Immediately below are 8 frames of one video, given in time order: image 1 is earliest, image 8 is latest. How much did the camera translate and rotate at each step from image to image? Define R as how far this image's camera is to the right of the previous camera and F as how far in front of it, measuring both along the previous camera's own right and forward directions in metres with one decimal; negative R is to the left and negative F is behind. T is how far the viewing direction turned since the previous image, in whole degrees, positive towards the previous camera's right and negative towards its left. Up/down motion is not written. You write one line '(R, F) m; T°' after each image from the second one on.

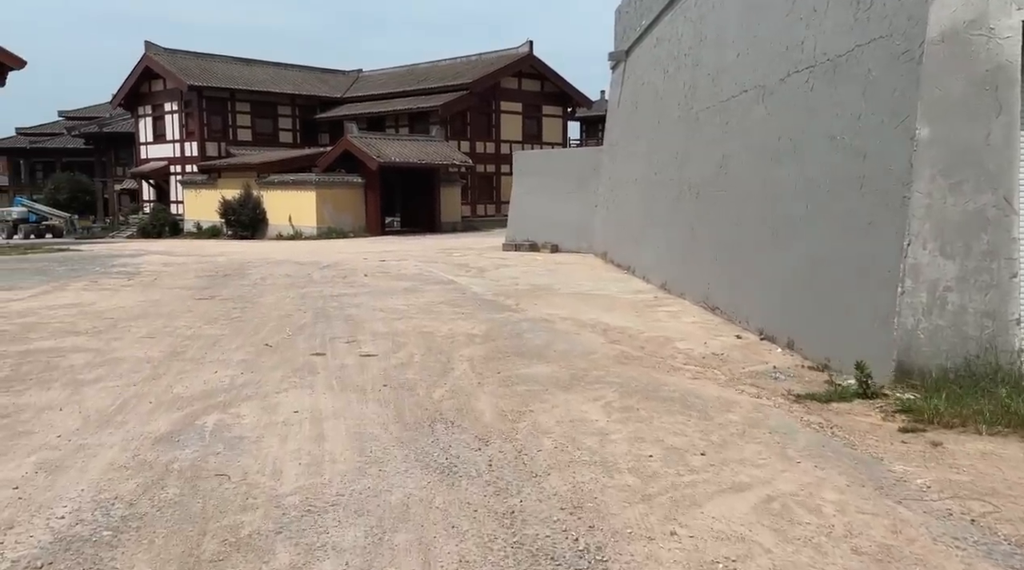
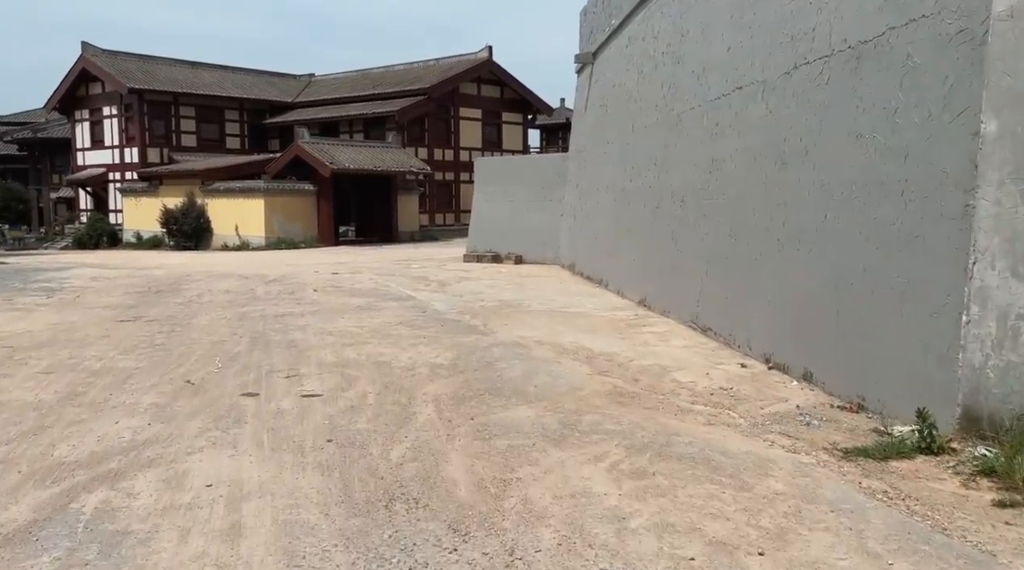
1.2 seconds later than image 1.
(-0.1, +1.0) m; +3°
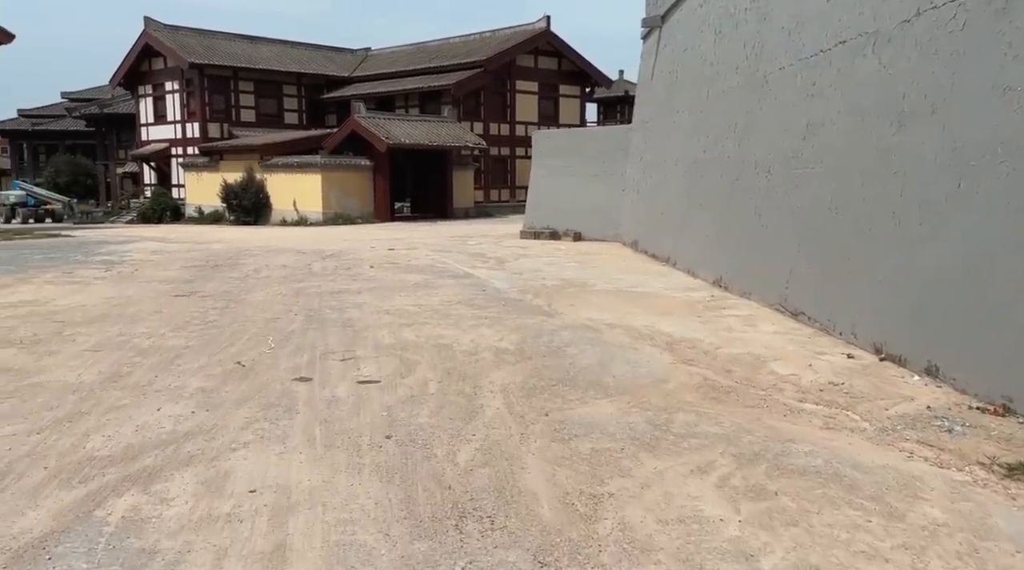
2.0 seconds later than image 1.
(-0.1, +0.6) m; -4°
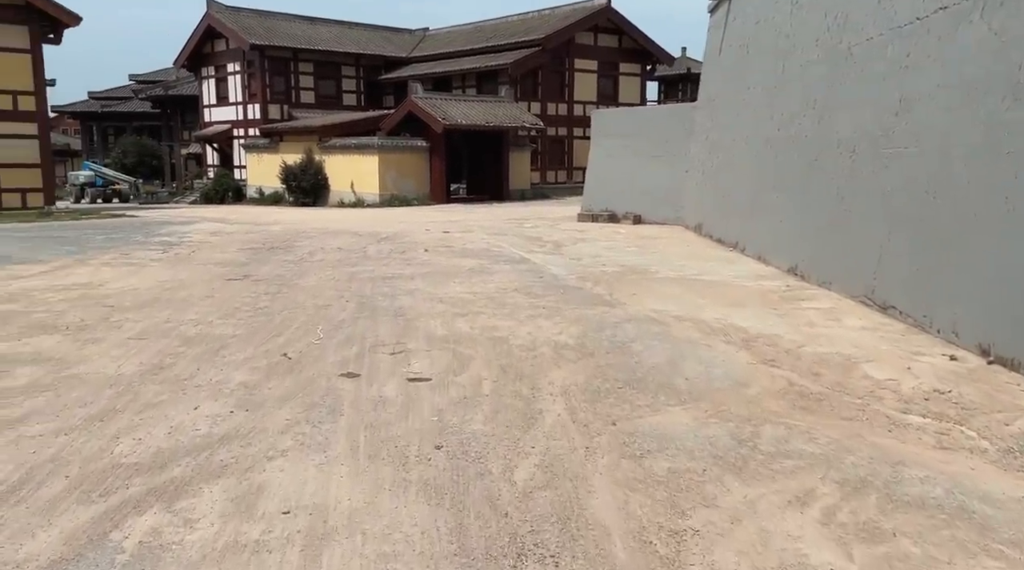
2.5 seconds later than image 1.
(0.0, +0.4) m; -4°
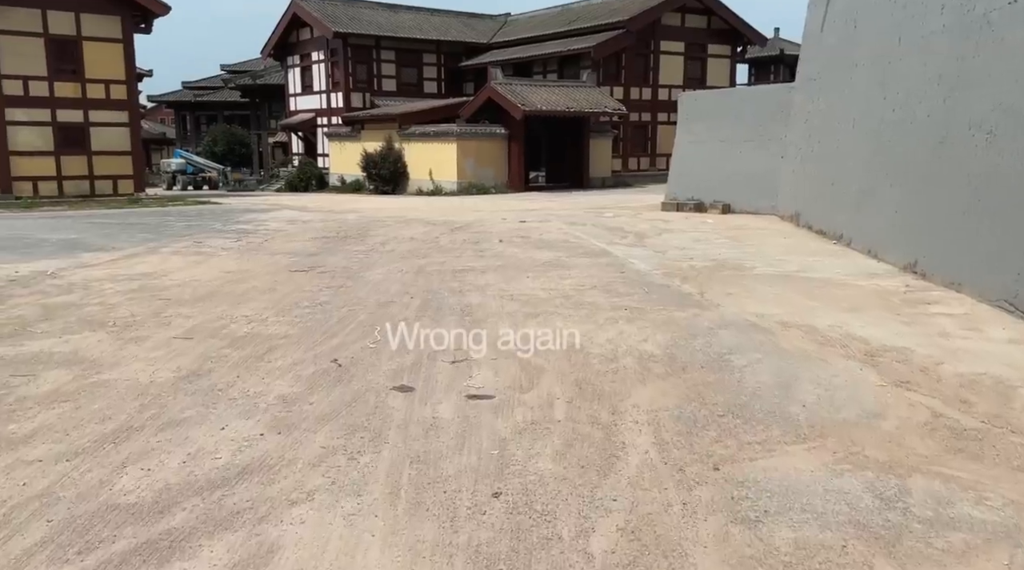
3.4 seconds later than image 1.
(0.0, +0.7) m; -5°
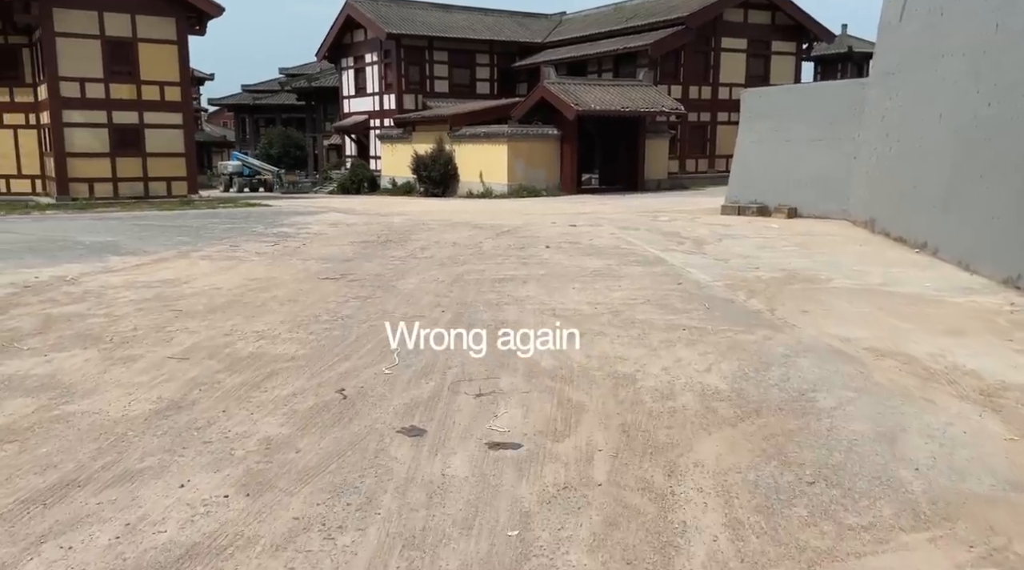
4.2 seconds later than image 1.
(+0.1, +0.7) m; -4°
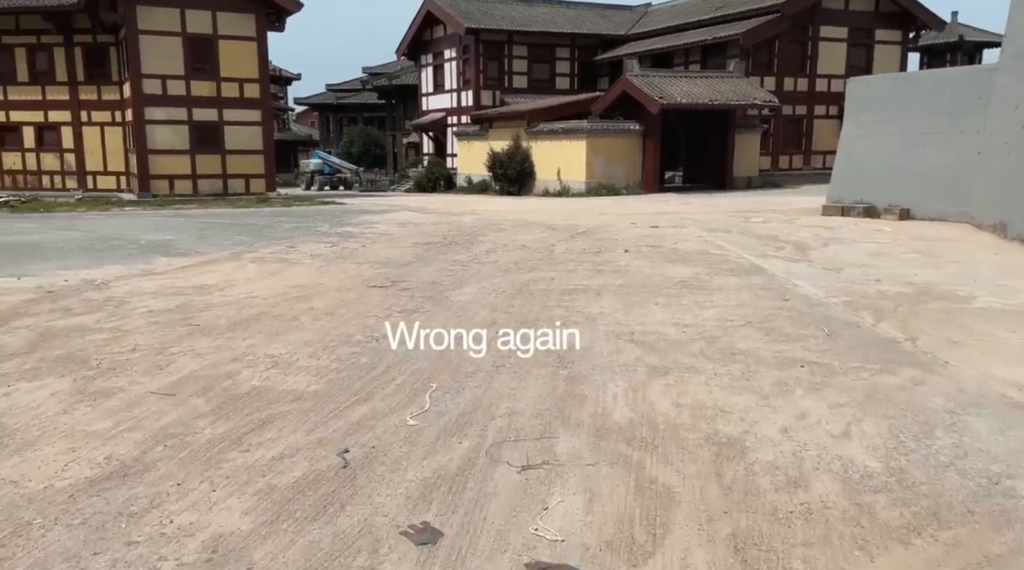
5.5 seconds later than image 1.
(+0.1, +1.1) m; -5°
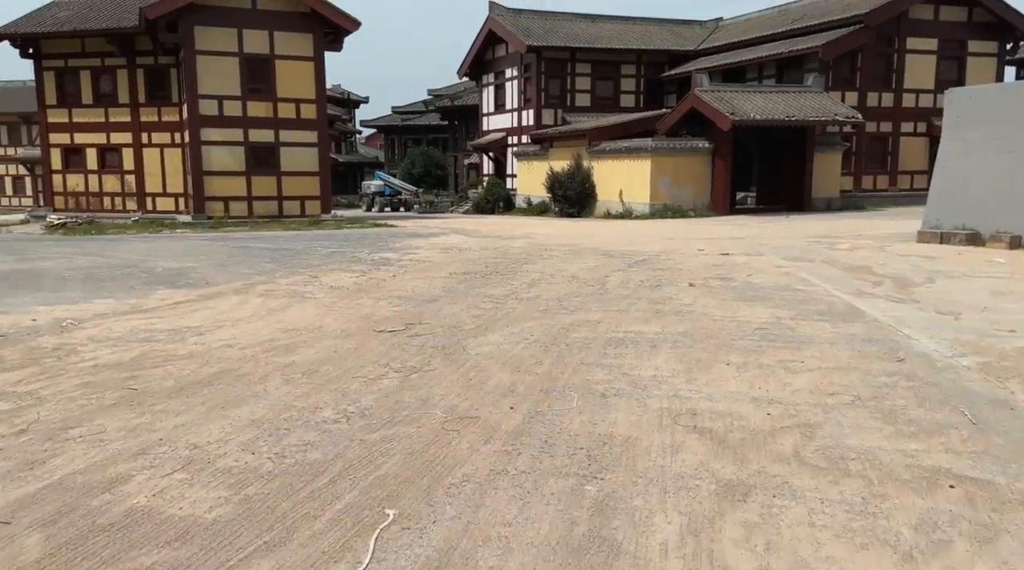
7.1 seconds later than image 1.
(+0.2, +1.3) m; -4°
